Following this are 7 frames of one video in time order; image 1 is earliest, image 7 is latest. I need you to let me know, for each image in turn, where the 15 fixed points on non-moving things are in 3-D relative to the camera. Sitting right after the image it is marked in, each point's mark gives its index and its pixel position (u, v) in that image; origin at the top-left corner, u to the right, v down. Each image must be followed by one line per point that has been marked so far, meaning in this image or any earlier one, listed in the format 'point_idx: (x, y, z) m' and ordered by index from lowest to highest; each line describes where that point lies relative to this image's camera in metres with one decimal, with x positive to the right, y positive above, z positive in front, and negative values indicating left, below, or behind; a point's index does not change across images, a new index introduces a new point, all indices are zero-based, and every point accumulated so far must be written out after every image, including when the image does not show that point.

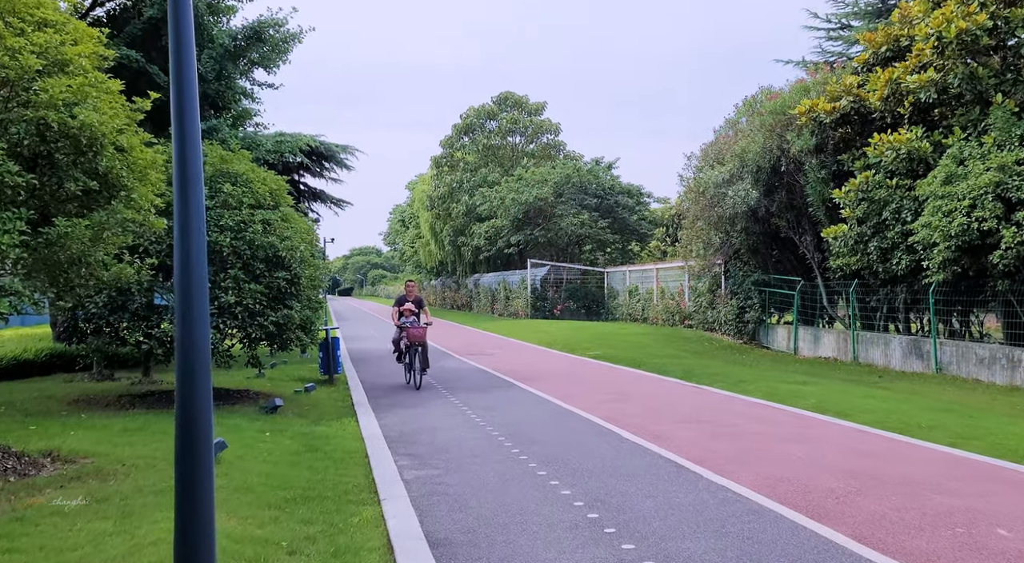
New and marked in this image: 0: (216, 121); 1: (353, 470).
0: (-5.5, +3.0, +15.4) m
1: (-1.6, -1.9, +8.3) m
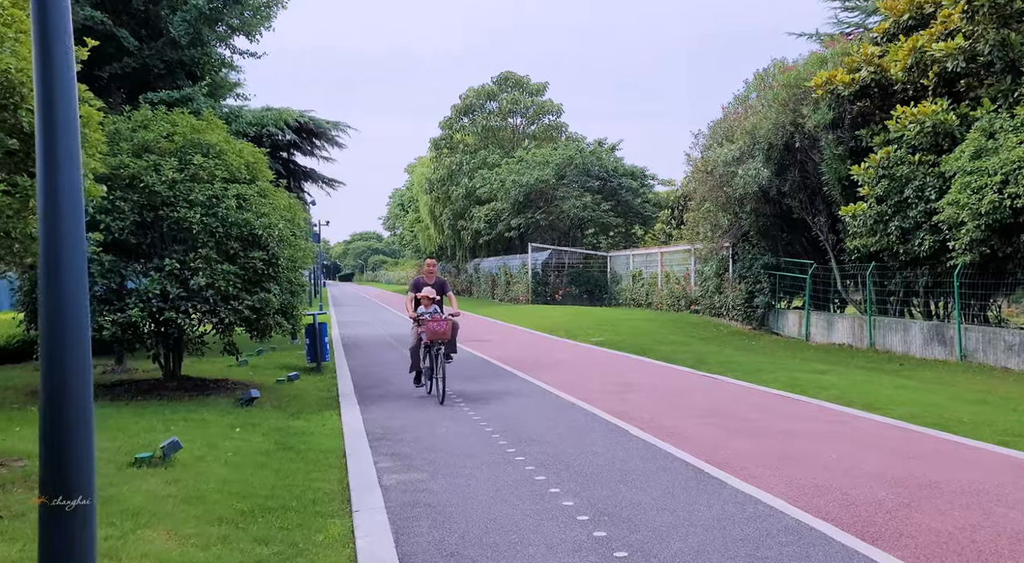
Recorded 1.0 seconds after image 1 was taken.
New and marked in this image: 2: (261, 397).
0: (-5.6, +3.3, +14.3) m
1: (-1.6, -1.7, +7.3) m
2: (-3.5, -1.6, +11.7) m
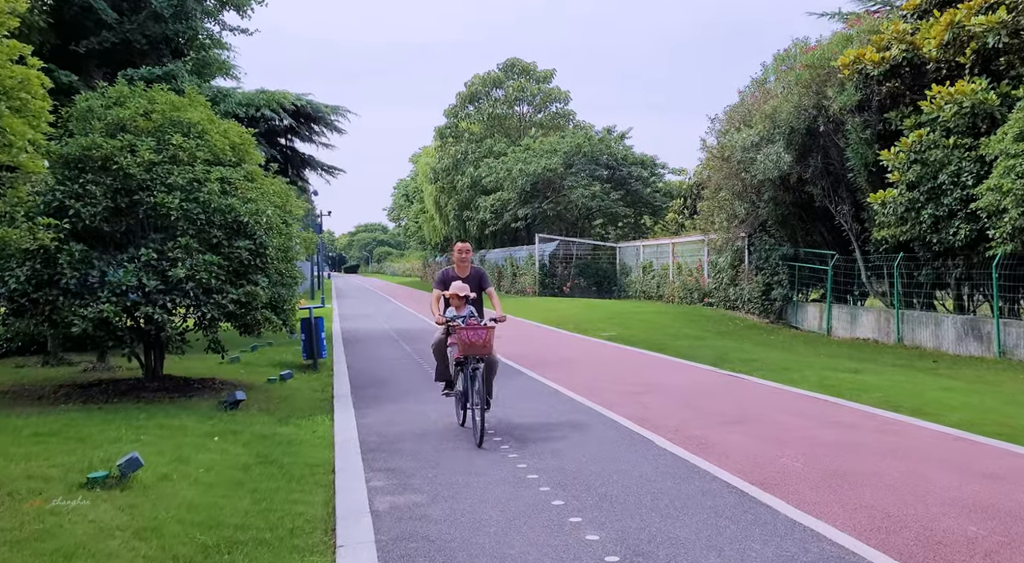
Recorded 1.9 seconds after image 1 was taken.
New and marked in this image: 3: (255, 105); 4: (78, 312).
0: (-5.4, +3.5, +13.3) m
1: (-1.5, -1.6, +6.4) m
2: (-3.4, -1.5, +10.8) m
3: (-5.7, +3.9, +18.4) m
4: (-5.0, -0.4, +9.7) m
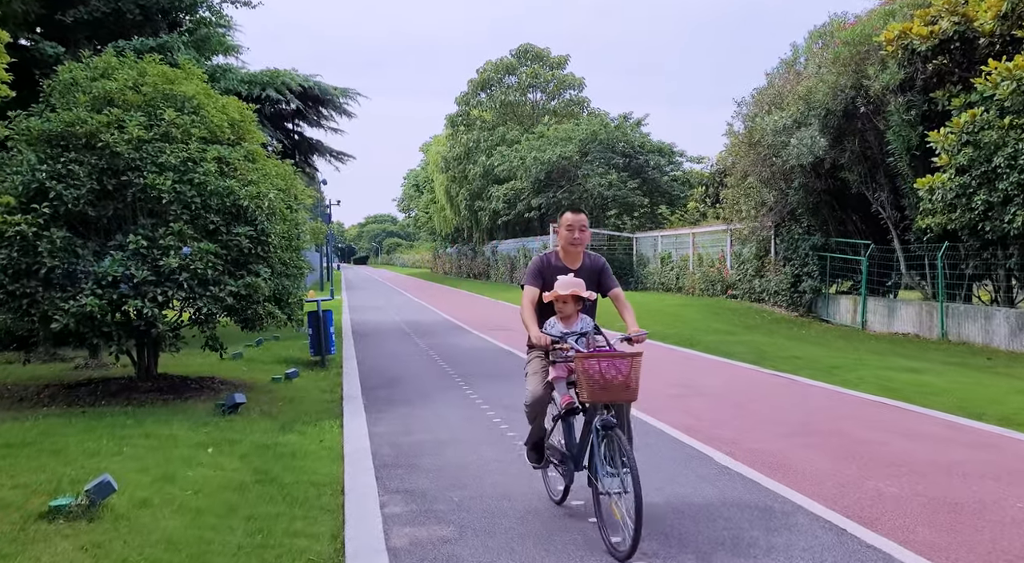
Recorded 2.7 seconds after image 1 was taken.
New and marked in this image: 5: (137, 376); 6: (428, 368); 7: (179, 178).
0: (-5.1, +3.6, +12.3) m
1: (-1.3, -1.6, +5.4) m
2: (-3.1, -1.4, +9.8) m
3: (-5.3, +4.1, +17.4) m
4: (-4.7, -0.3, +8.7) m
5: (-4.8, -1.2, +10.6) m
6: (-1.3, -1.3, +12.6) m
7: (-3.7, +1.2, +9.3) m
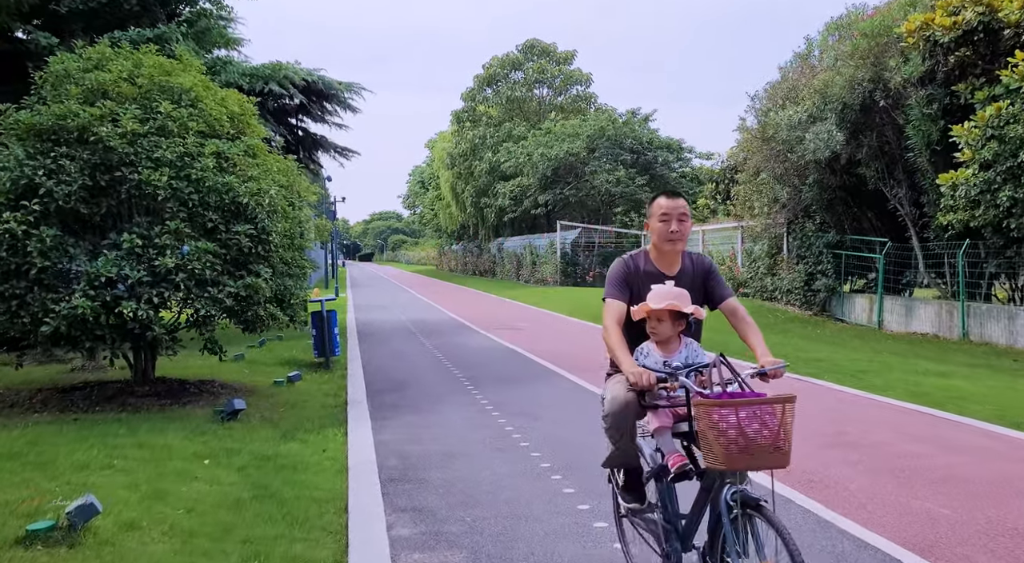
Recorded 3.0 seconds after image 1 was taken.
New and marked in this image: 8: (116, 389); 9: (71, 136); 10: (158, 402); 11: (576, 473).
0: (-4.9, +3.6, +11.9) m
1: (-1.2, -1.6, +5.0) m
2: (-3.0, -1.4, +9.4) m
3: (-5.1, +4.1, +17.0) m
4: (-4.6, -0.3, +8.3) m
5: (-4.6, -1.2, +10.2) m
6: (-1.1, -1.3, +12.2) m
7: (-3.6, +1.1, +8.9) m
8: (-4.7, -1.3, +10.0) m
9: (-4.6, +1.5, +8.7) m
10: (-4.0, -1.4, +9.5) m
11: (+0.5, -1.5, +6.5) m
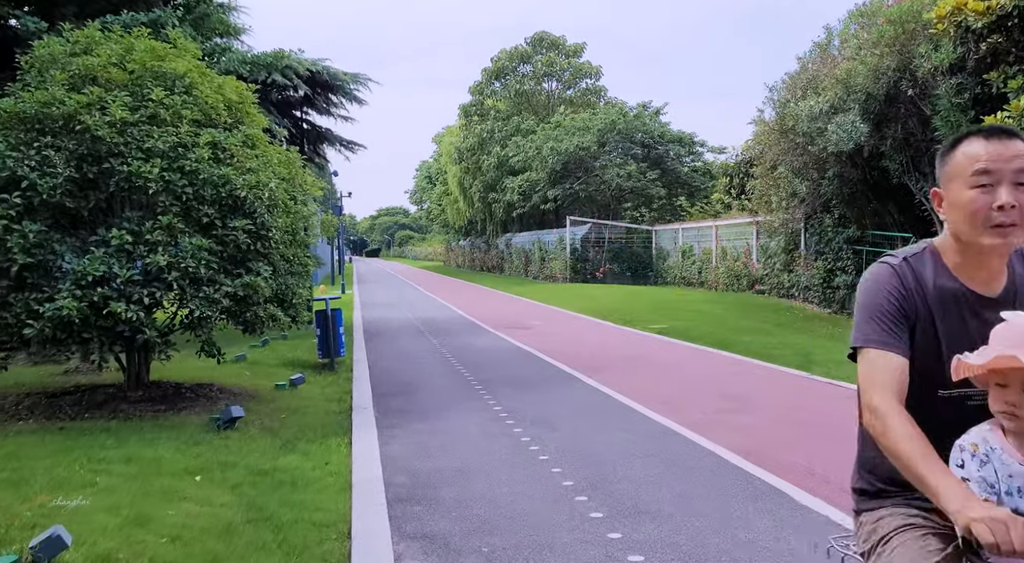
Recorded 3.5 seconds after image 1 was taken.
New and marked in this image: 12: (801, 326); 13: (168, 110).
0: (-4.7, +3.6, +11.3) m
1: (-1.0, -1.6, +4.4) m
2: (-2.8, -1.4, +8.8) m
3: (-4.9, +4.2, +16.4) m
4: (-4.4, -0.3, +7.7) m
5: (-4.4, -1.2, +9.6) m
6: (-0.9, -1.3, +11.6) m
7: (-3.4, +1.2, +8.3) m
8: (-4.6, -1.3, +9.4) m
9: (-4.4, +1.5, +8.1) m
10: (-3.9, -1.4, +8.9) m
11: (+0.6, -1.5, +5.9) m
12: (+6.7, -1.0, +19.2) m
13: (-3.5, +1.7, +8.5) m
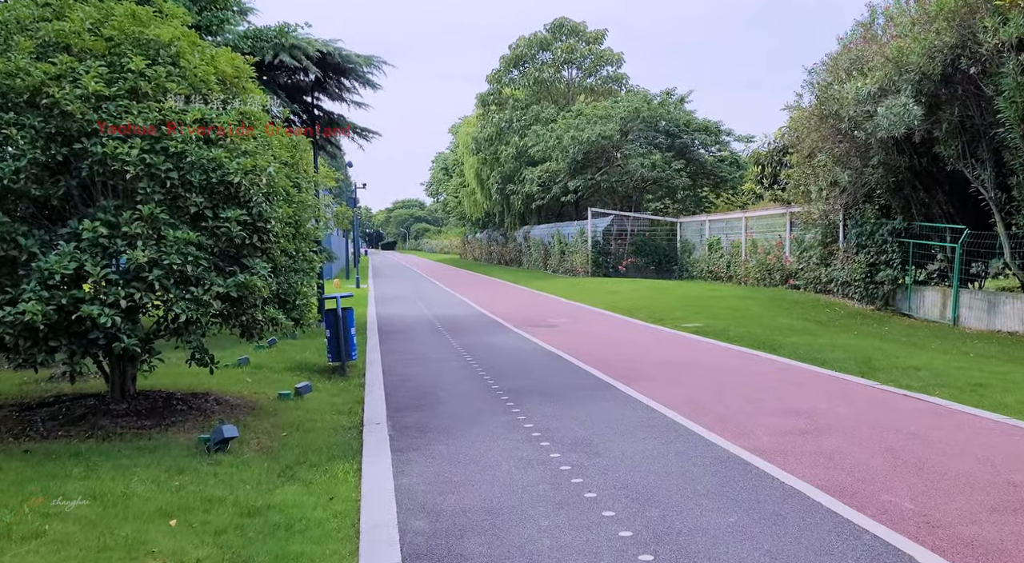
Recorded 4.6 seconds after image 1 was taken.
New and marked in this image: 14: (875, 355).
0: (-4.4, +3.7, +10.2) m
1: (-0.8, -1.6, +3.2) m
2: (-2.5, -1.4, +7.7) m
3: (-4.4, +4.2, +15.3) m
4: (-4.1, -0.3, +6.6) m
5: (-4.1, -1.2, +8.5) m
6: (-0.6, -1.2, +10.5) m
7: (-3.1, +1.2, +7.2) m
8: (-4.2, -1.3, +8.3) m
9: (-4.1, +1.5, +7.0) m
10: (-3.6, -1.3, +7.8) m
11: (+0.9, -1.5, +4.7) m
12: (+7.2, -0.9, +17.9) m
13: (-3.2, +1.8, +7.4) m
14: (+5.3, -1.1, +12.2) m
